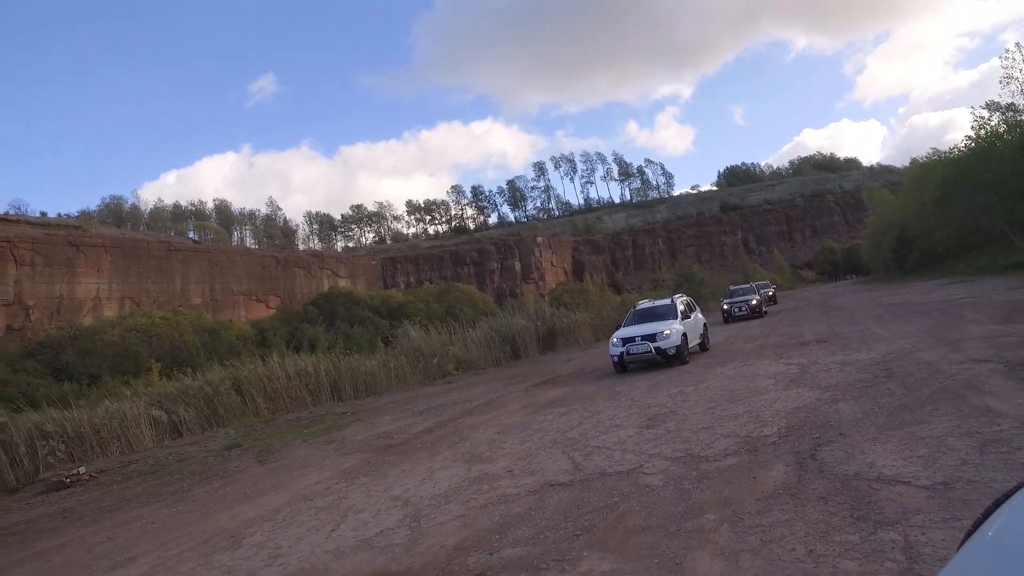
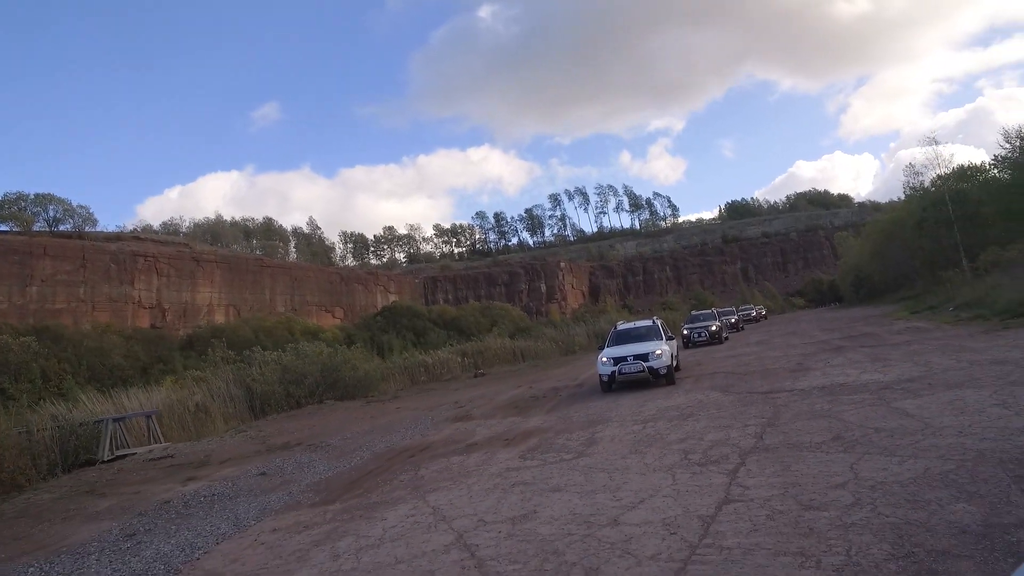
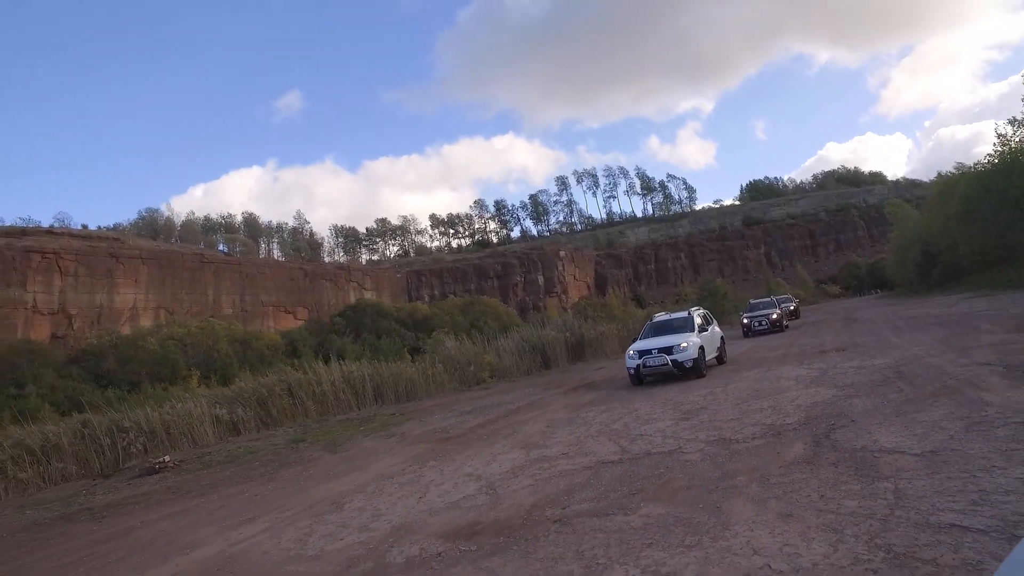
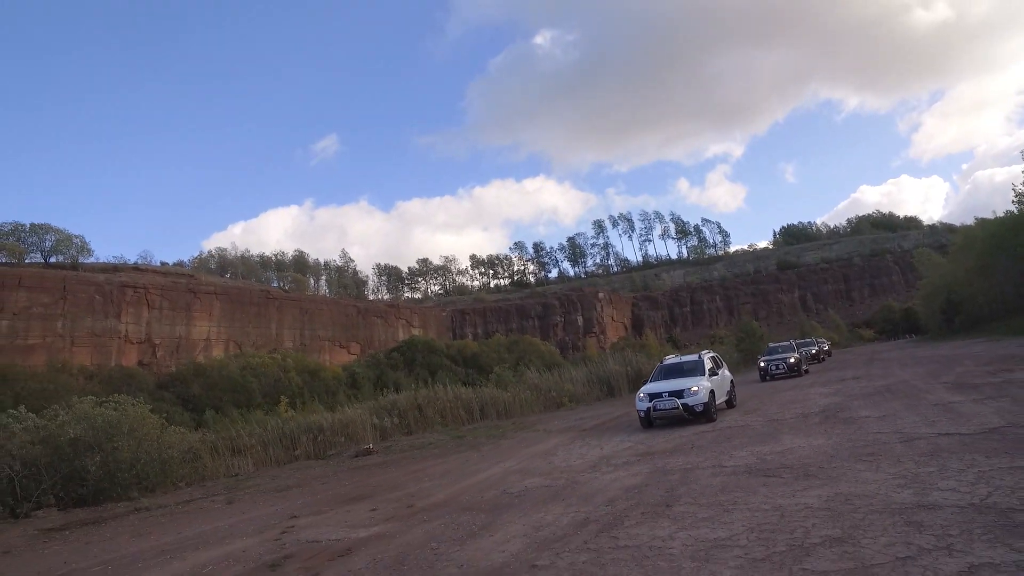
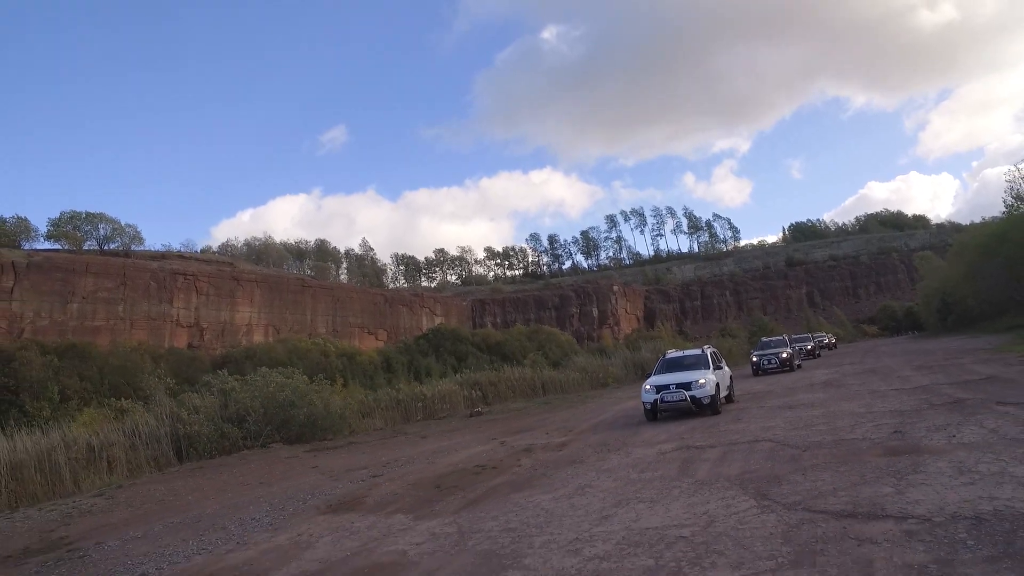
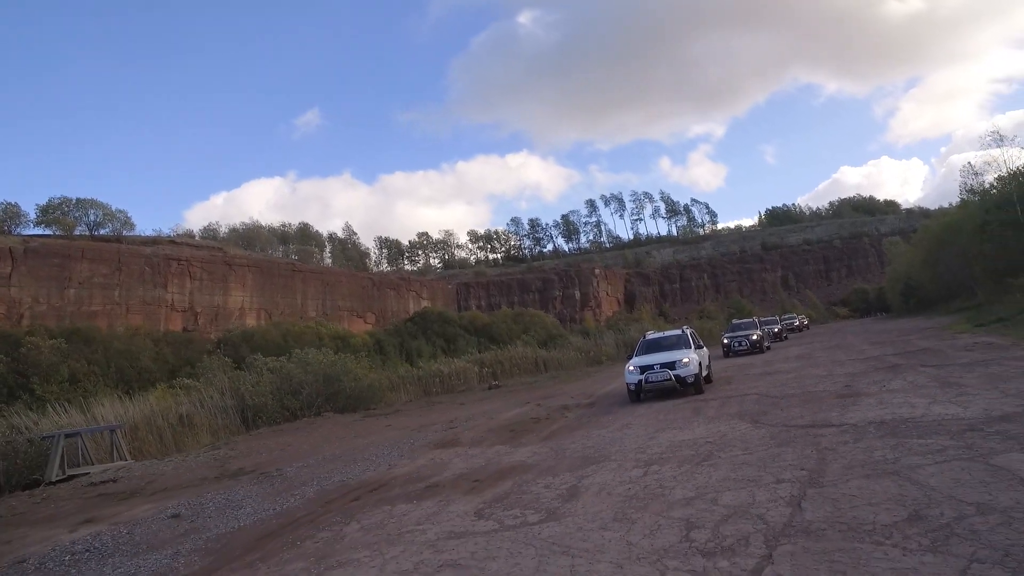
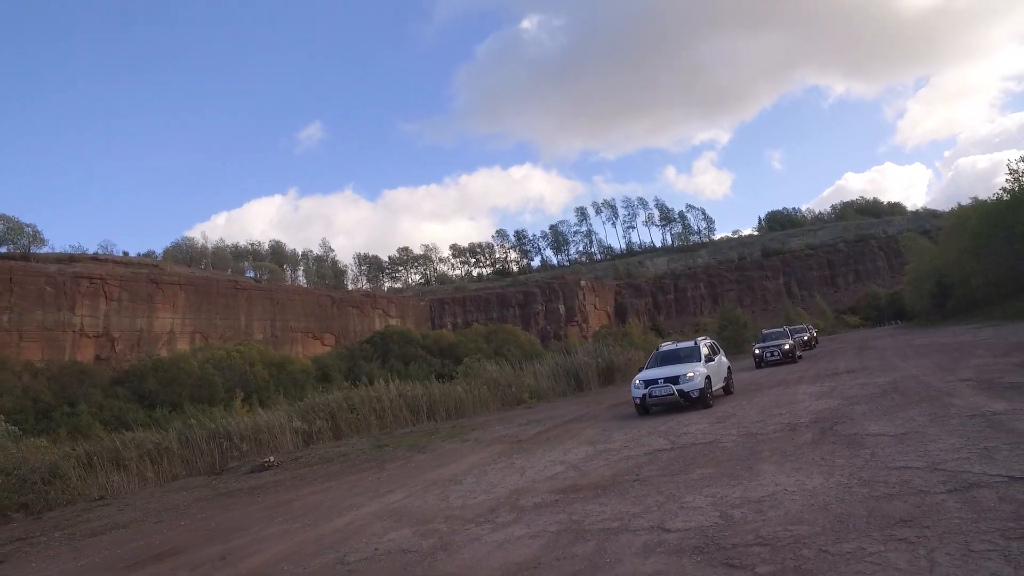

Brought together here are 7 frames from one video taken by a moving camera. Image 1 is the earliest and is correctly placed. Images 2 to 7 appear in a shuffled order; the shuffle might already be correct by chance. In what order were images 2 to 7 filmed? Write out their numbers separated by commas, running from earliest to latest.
3, 7, 4, 5, 6, 2
